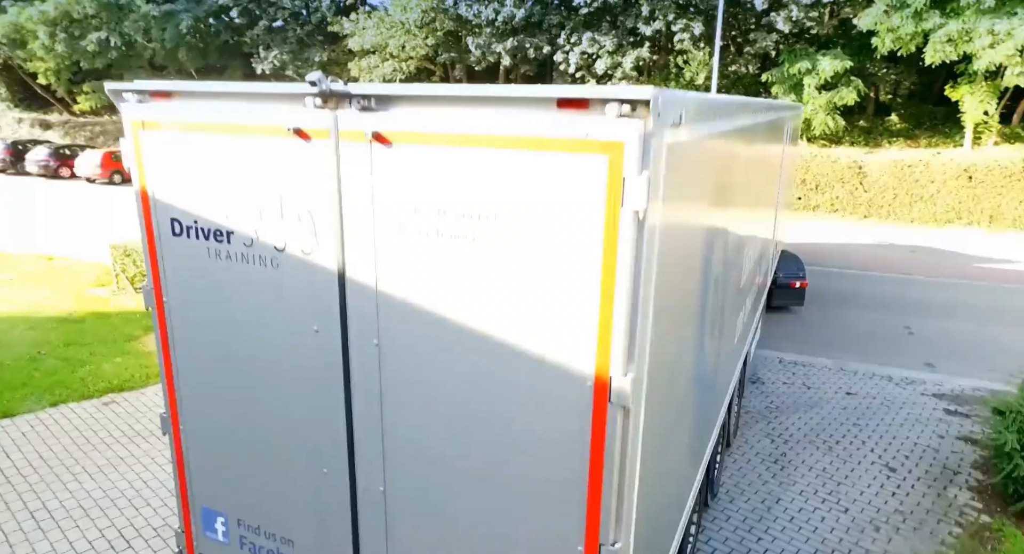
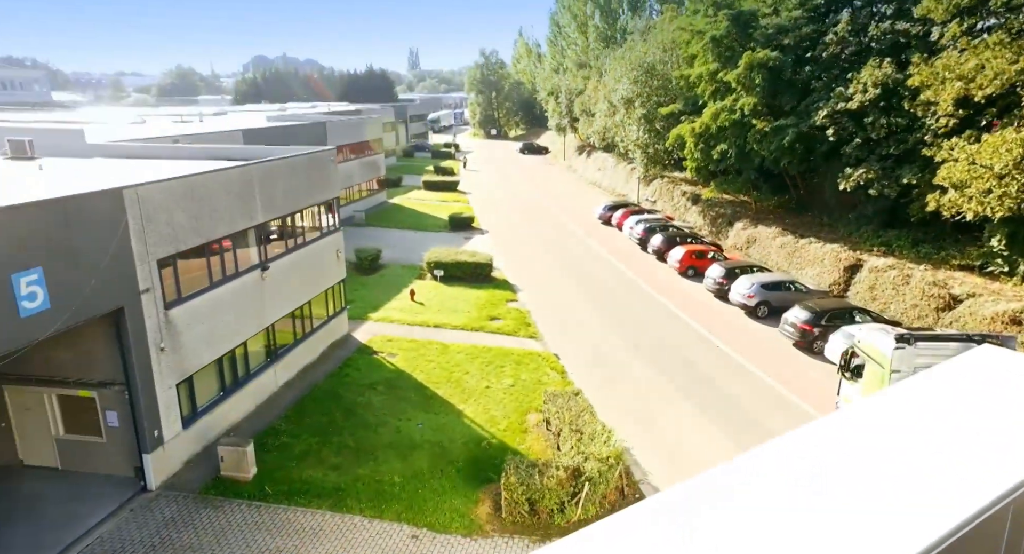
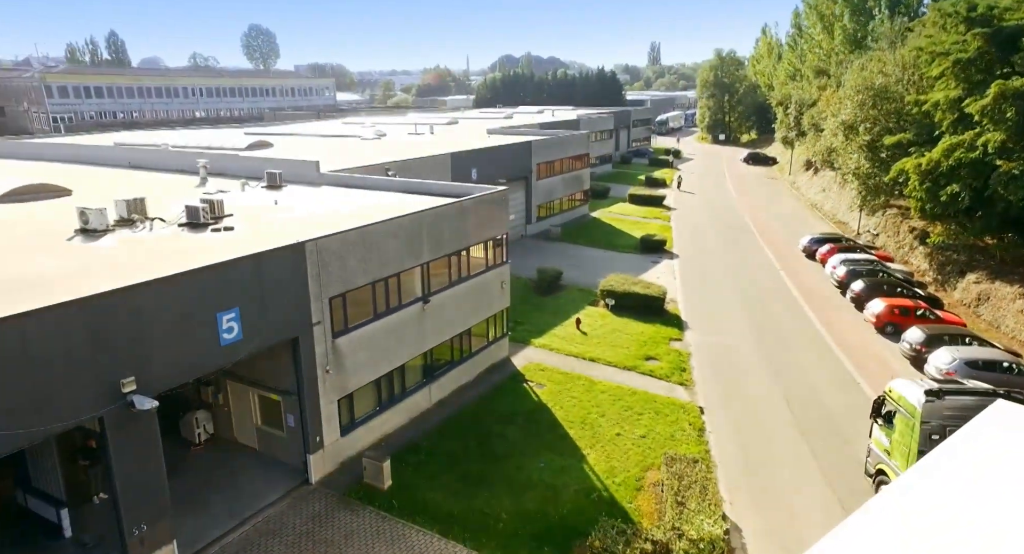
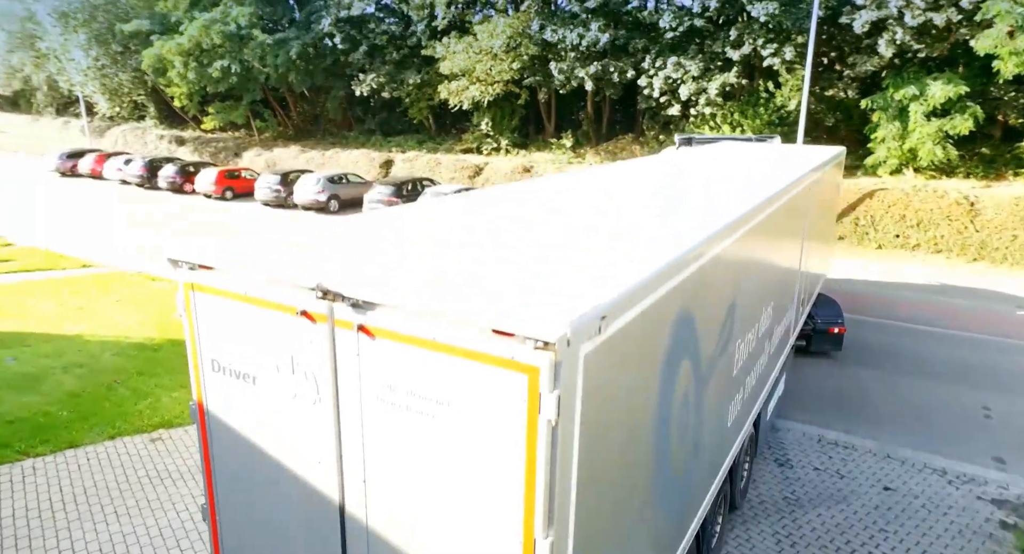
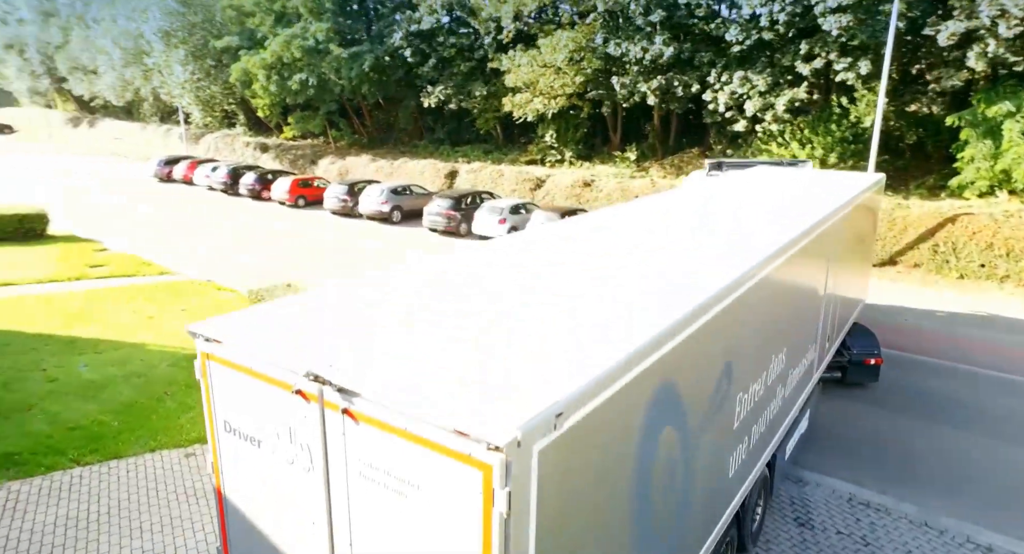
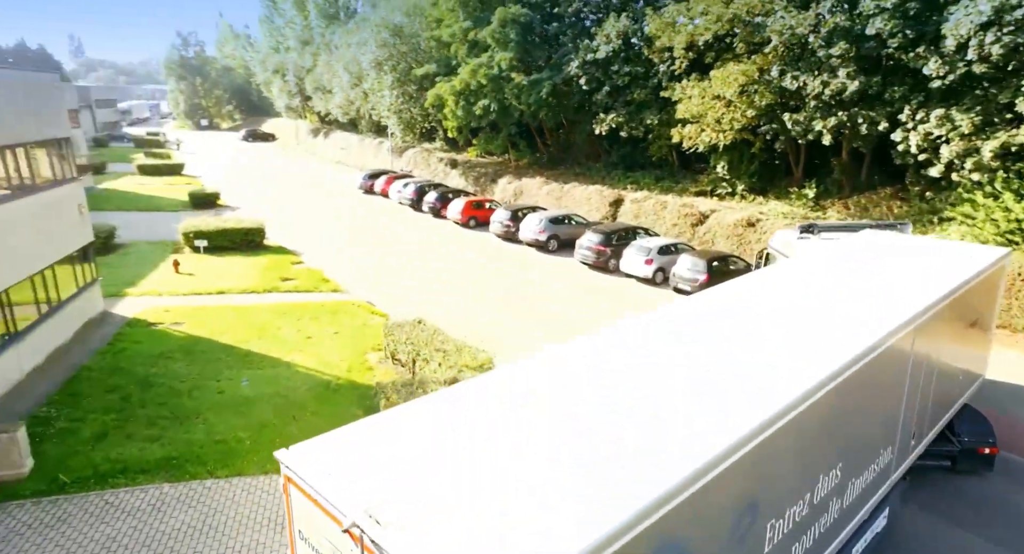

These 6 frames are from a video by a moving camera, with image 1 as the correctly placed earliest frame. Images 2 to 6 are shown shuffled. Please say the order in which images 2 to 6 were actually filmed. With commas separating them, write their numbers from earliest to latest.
4, 5, 6, 2, 3
